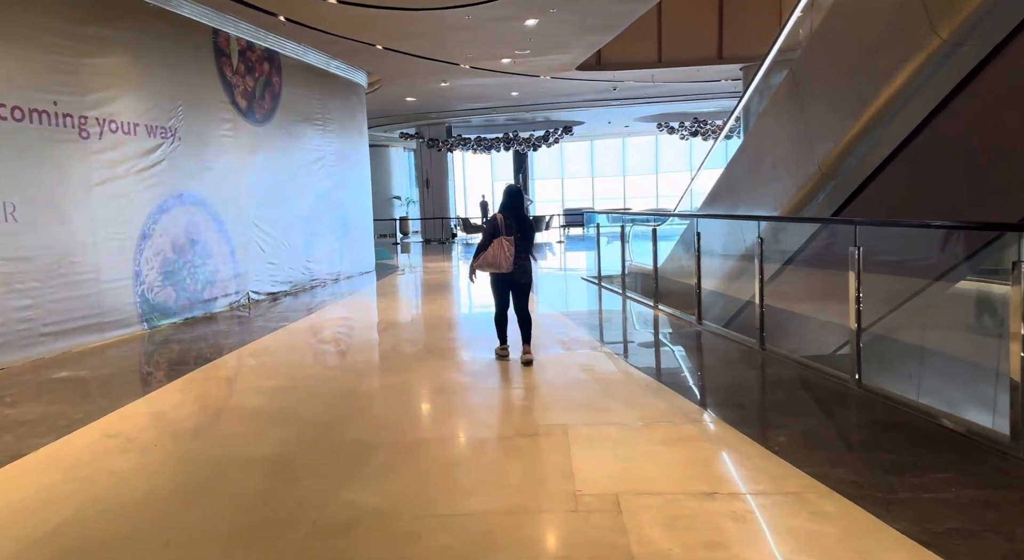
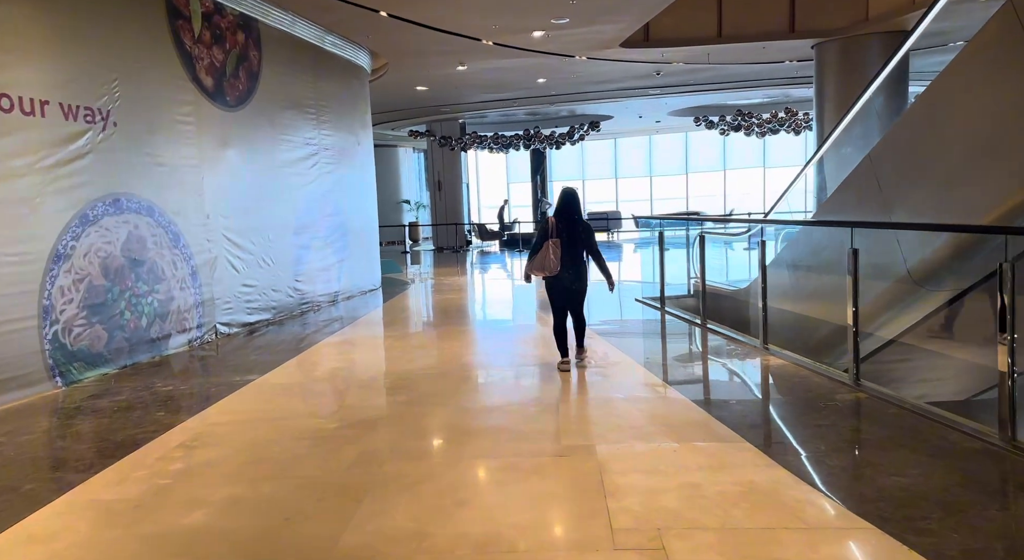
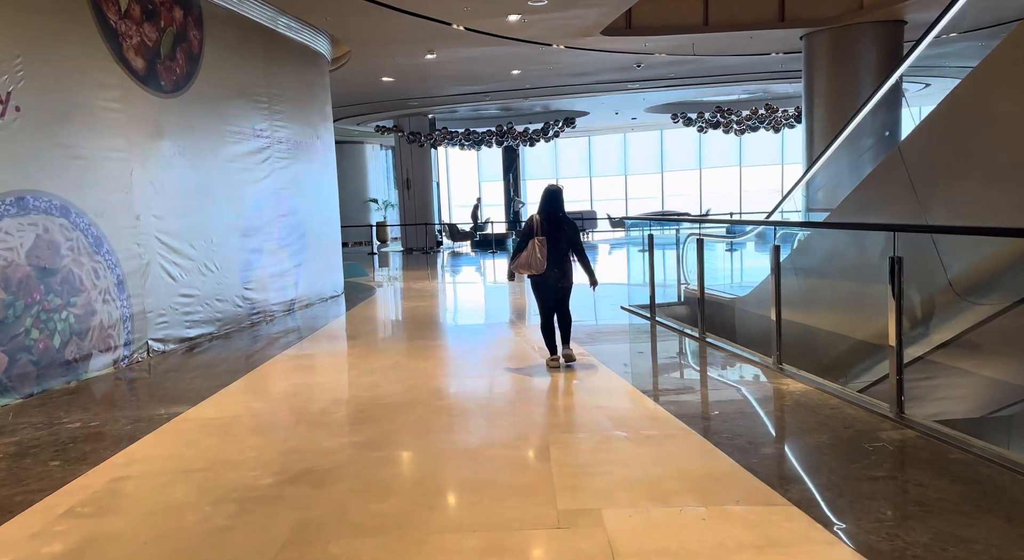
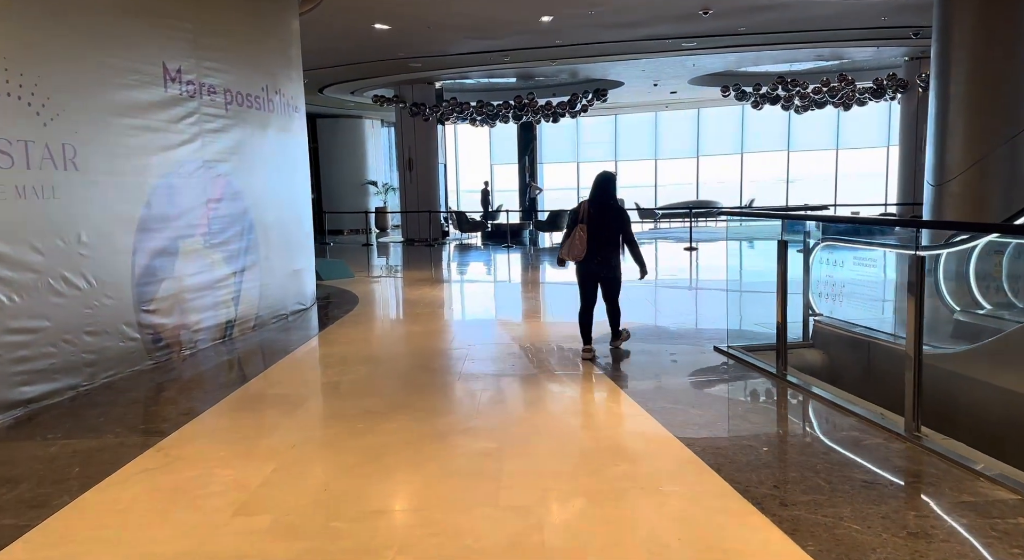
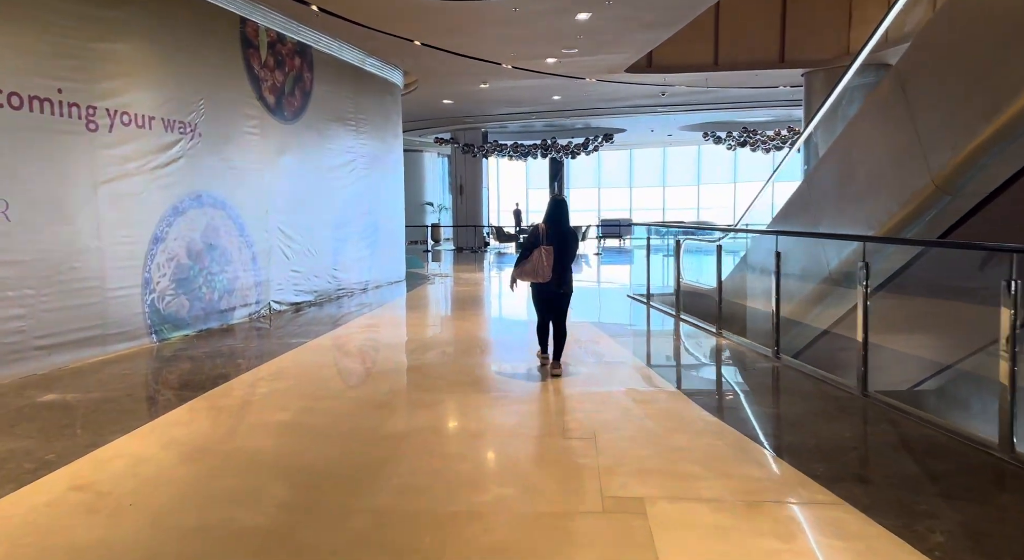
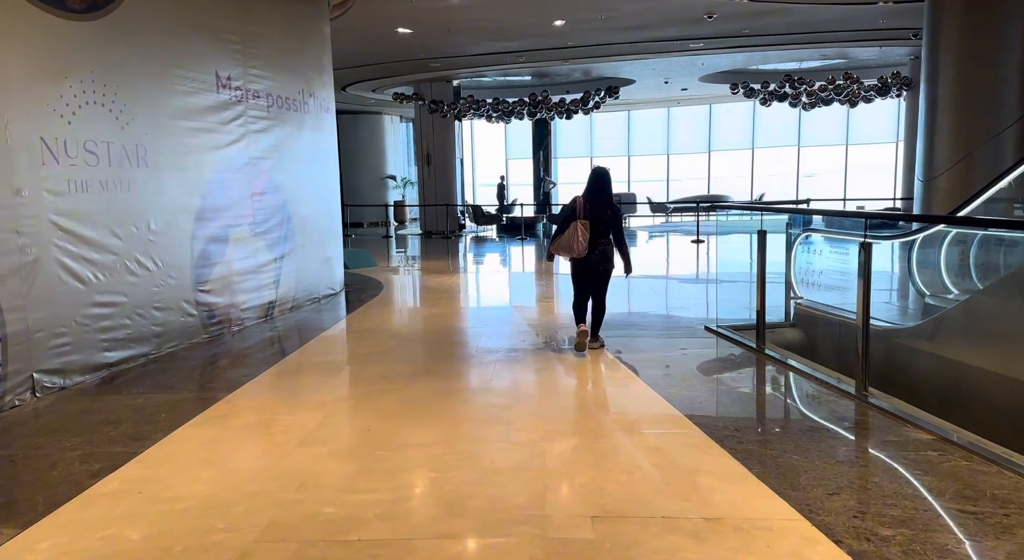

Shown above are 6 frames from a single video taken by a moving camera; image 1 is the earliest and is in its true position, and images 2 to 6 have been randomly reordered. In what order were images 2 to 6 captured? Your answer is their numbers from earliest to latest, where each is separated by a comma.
5, 2, 3, 6, 4
